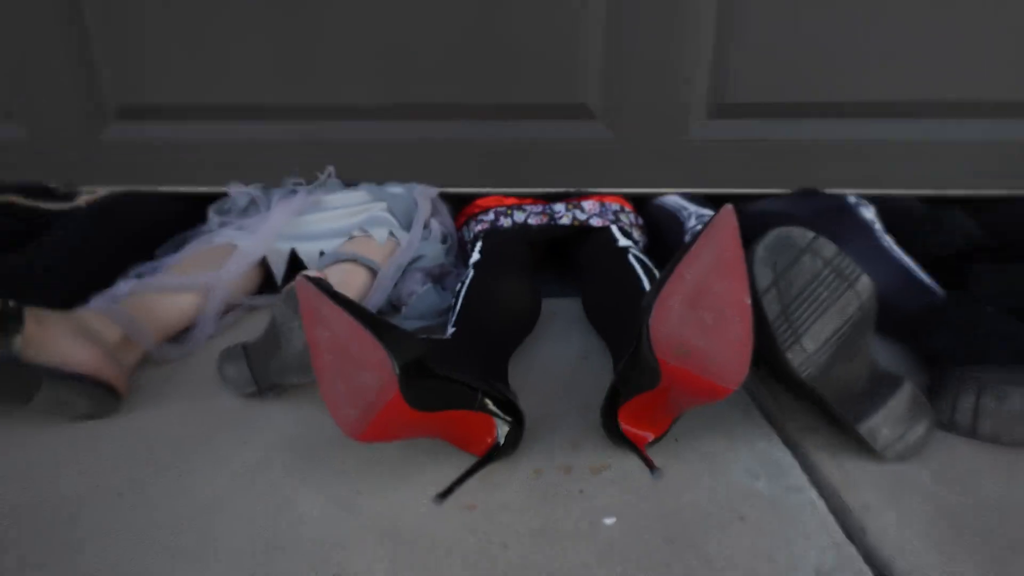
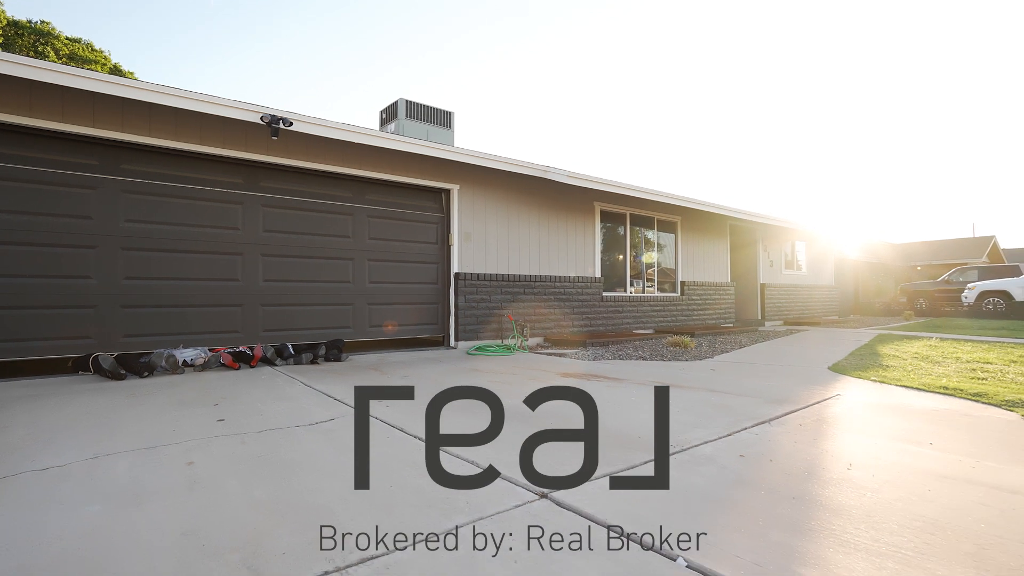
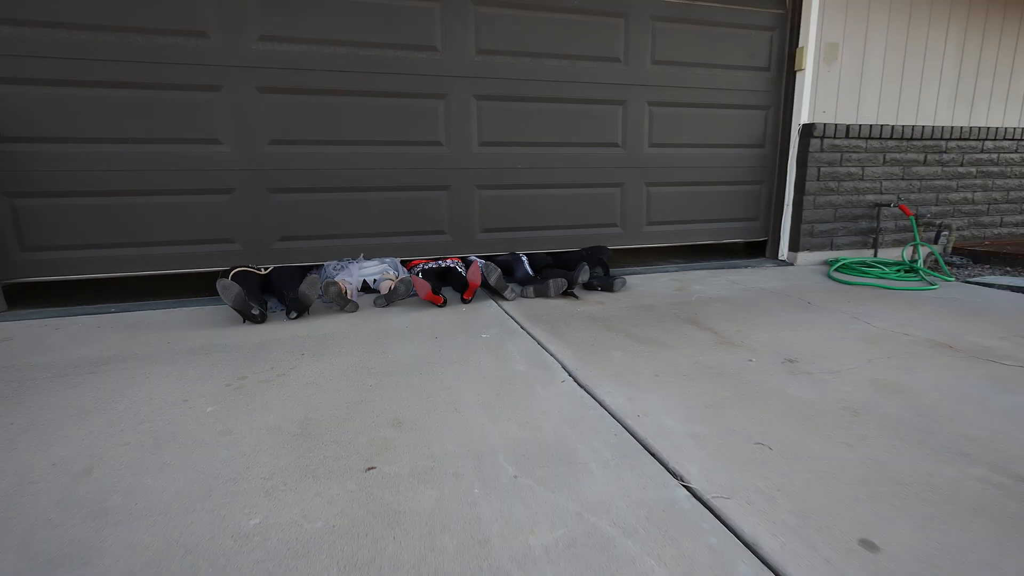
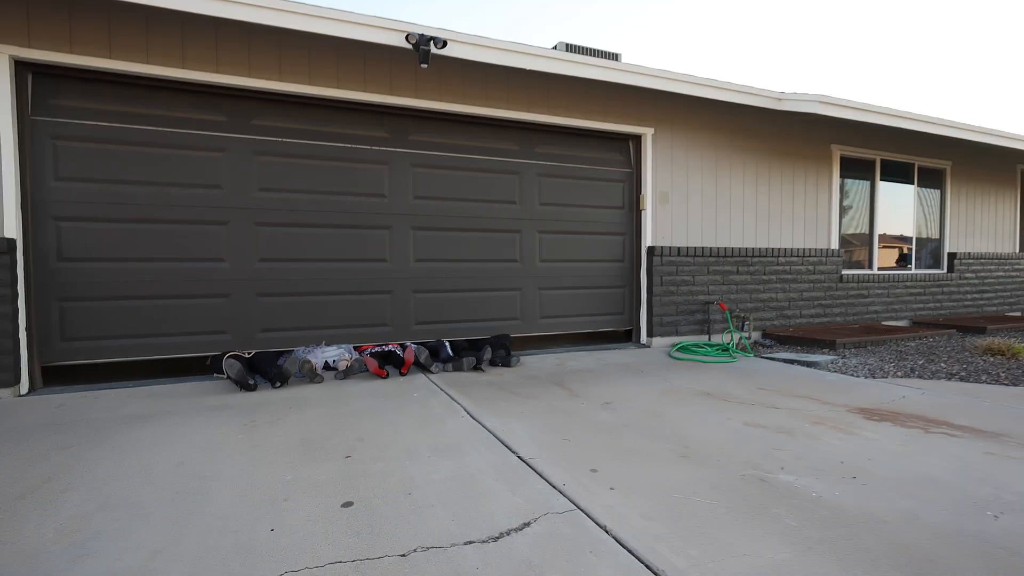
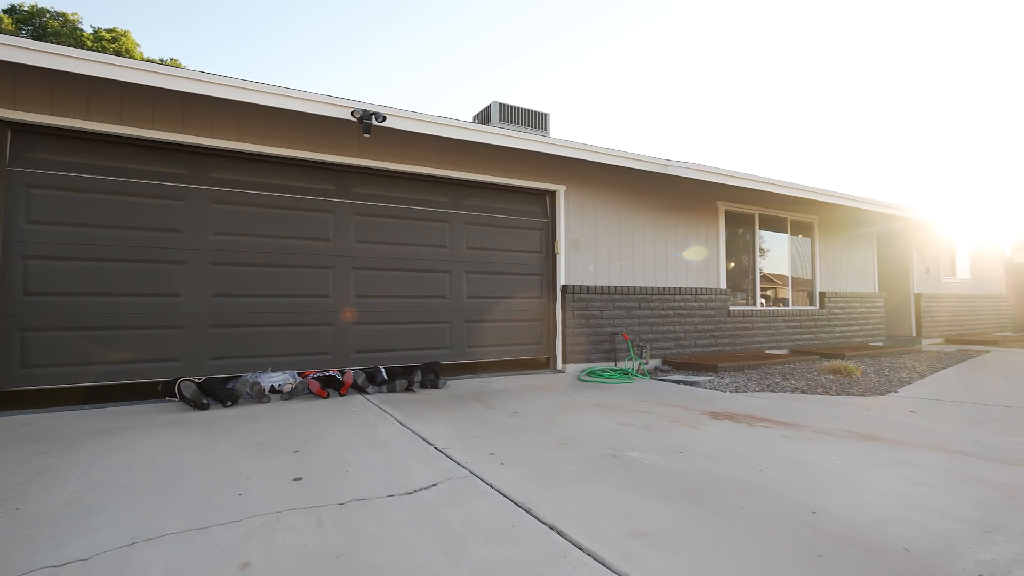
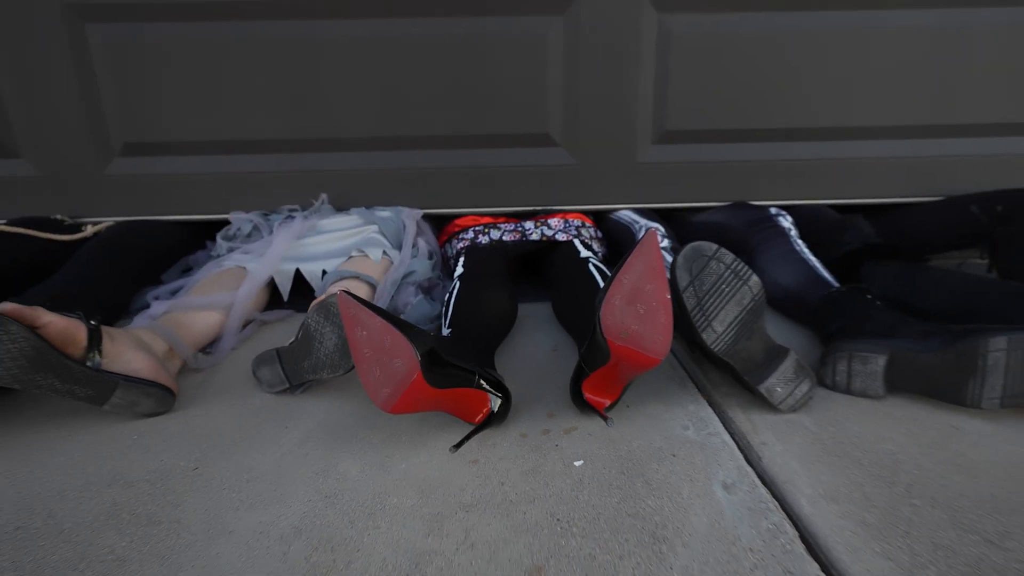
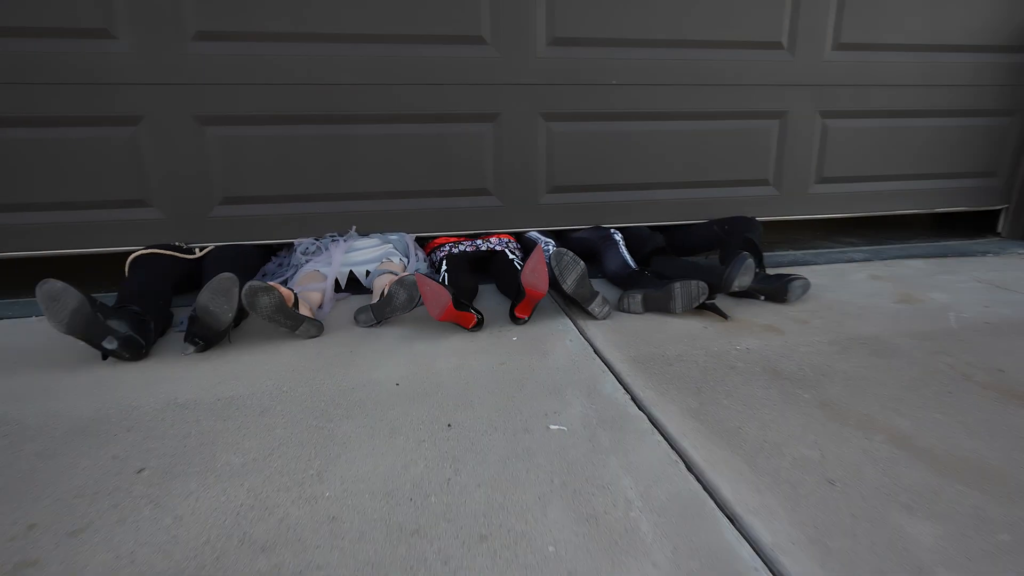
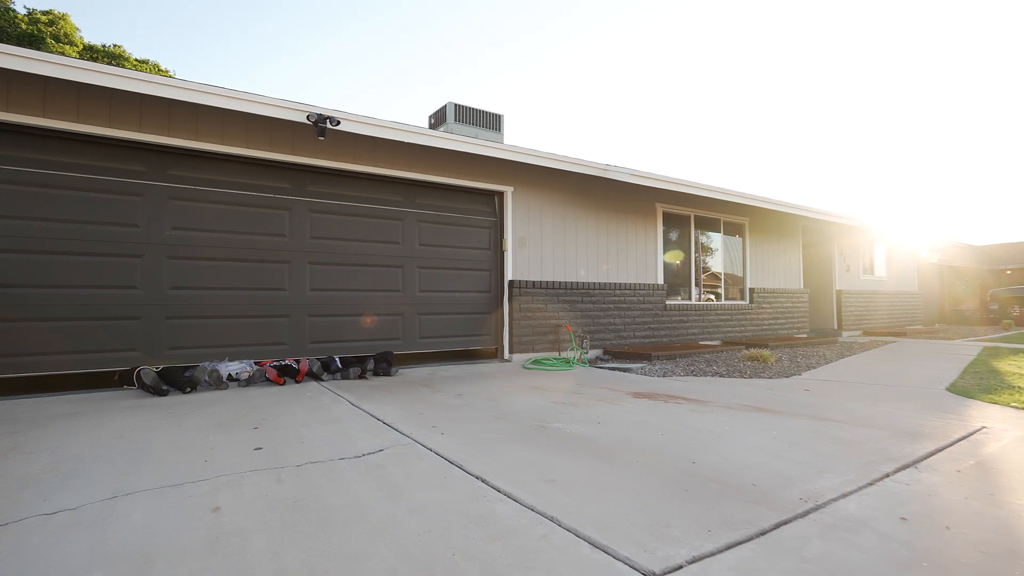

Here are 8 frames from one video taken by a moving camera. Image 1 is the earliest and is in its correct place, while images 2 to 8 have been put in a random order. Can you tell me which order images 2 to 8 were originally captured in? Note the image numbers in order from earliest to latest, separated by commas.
6, 7, 3, 4, 5, 8, 2
